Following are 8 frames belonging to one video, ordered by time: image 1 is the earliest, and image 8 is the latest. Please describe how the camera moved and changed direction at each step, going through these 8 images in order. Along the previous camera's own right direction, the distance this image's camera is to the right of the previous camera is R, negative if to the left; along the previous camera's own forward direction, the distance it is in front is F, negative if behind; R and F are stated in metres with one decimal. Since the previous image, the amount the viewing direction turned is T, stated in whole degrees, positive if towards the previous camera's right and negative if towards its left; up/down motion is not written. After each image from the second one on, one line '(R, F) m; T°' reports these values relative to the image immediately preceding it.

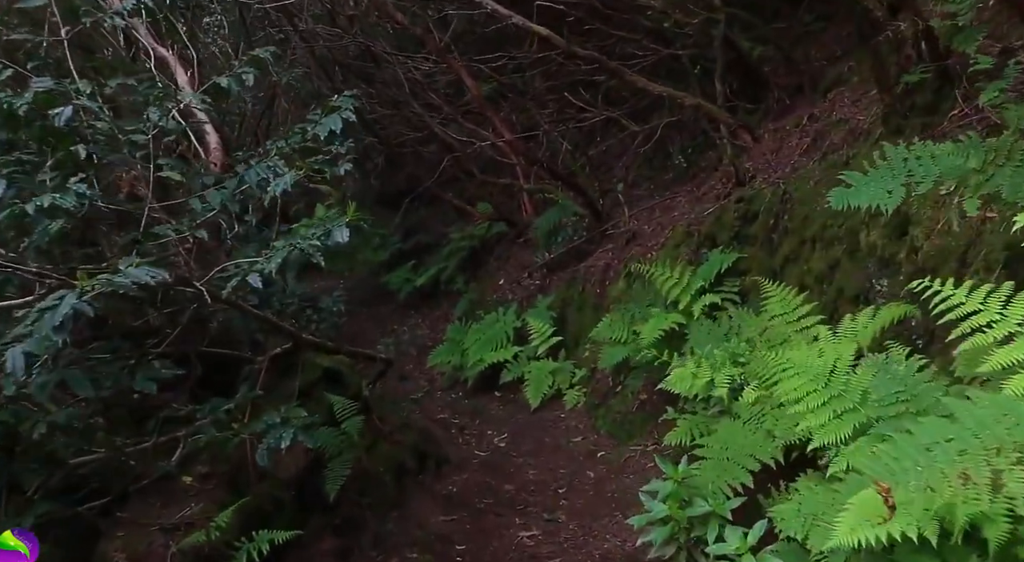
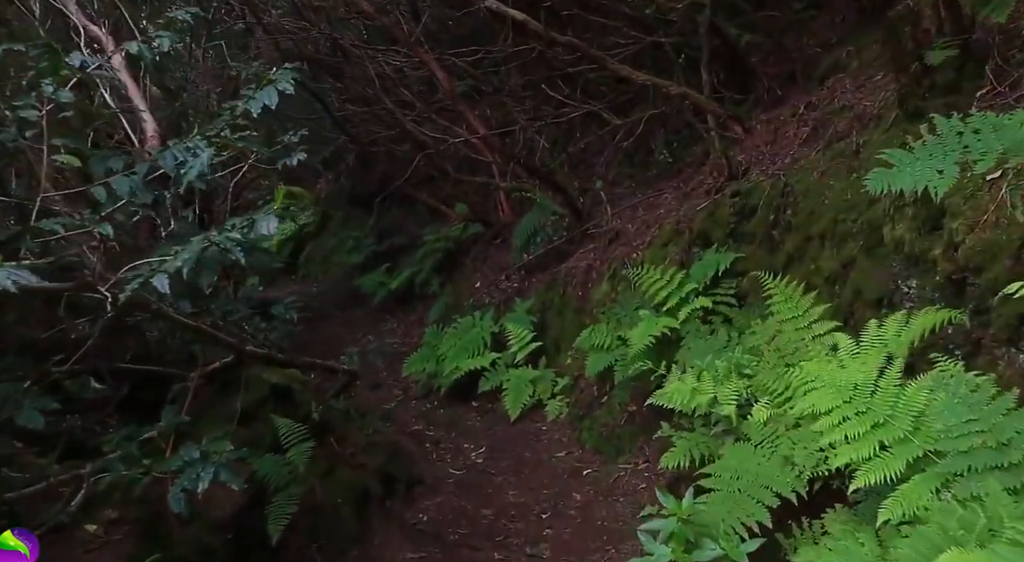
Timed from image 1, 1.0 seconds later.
(0.0, +0.6) m; +1°
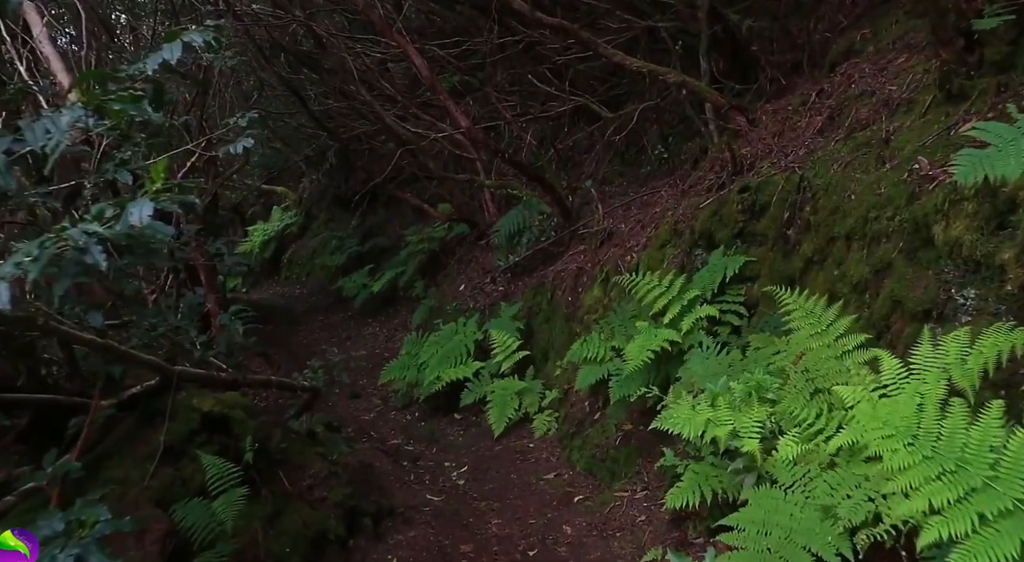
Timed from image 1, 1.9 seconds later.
(0.0, +0.6) m; +1°
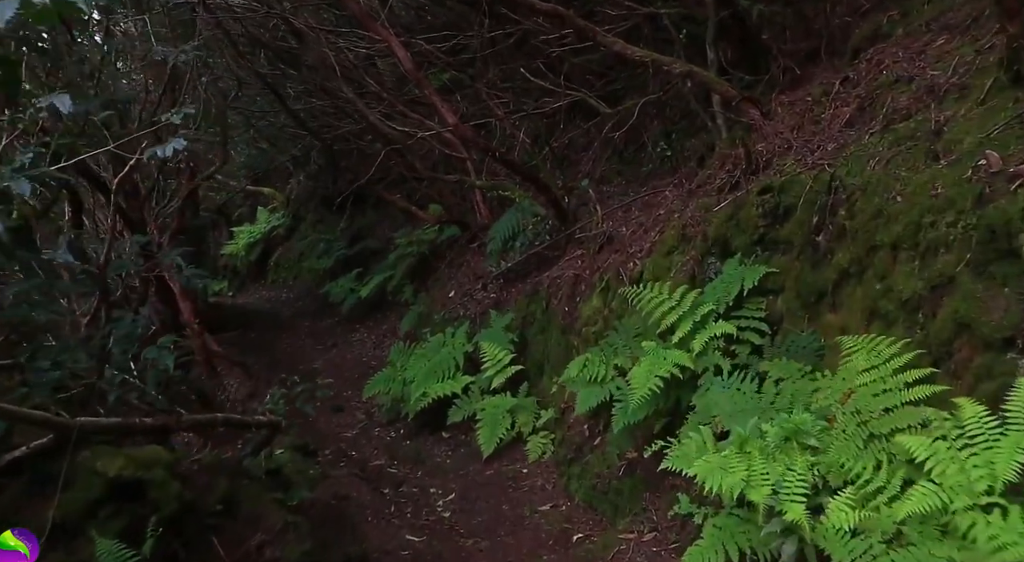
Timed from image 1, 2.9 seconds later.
(0.0, +0.7) m; 0°
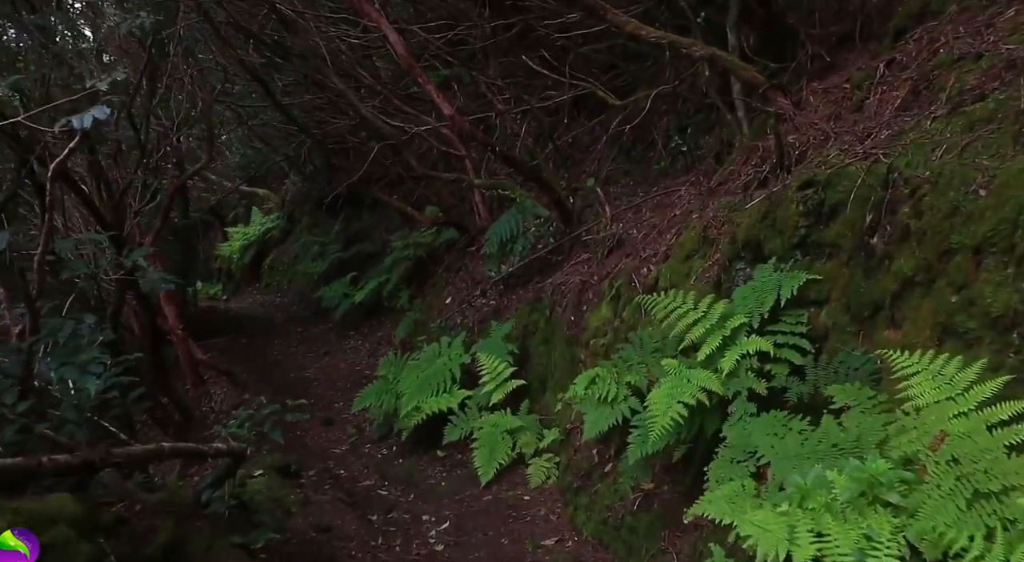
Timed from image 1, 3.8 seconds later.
(0.0, +0.6) m; 0°
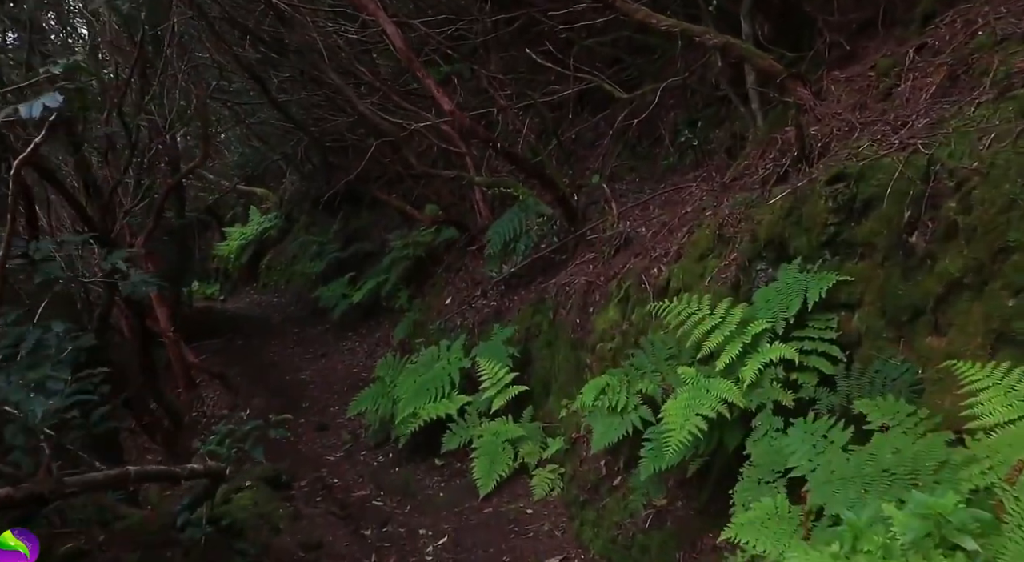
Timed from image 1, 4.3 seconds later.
(0.0, +0.3) m; 0°
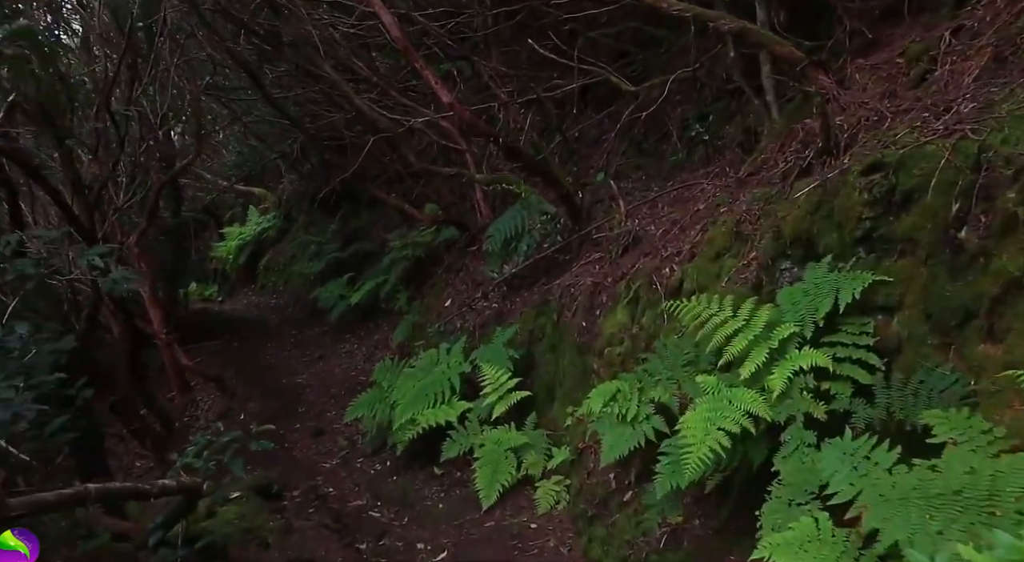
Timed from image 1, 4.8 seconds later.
(0.0, +0.3) m; 0°
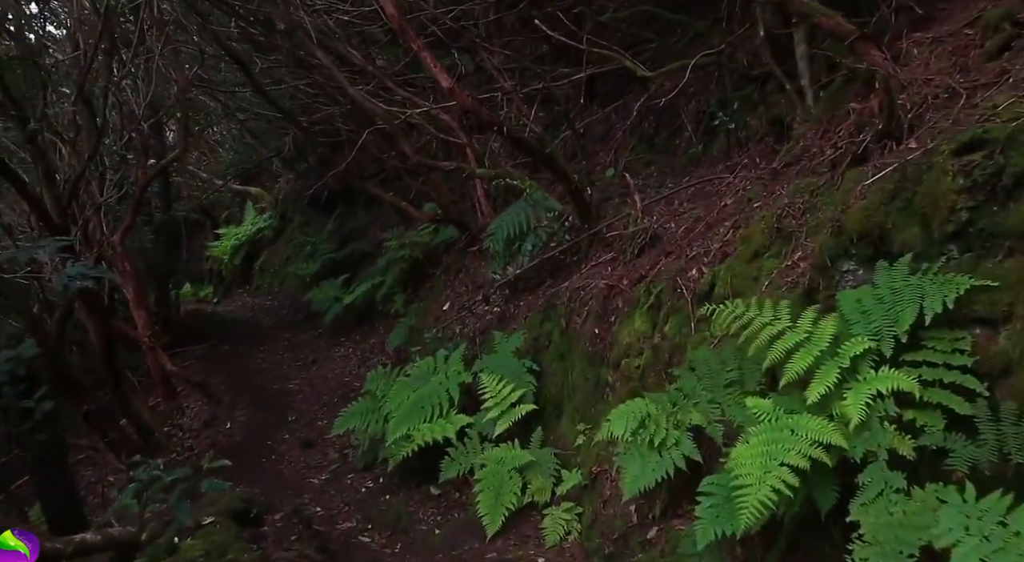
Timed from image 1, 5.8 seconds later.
(0.0, +0.6) m; 0°
